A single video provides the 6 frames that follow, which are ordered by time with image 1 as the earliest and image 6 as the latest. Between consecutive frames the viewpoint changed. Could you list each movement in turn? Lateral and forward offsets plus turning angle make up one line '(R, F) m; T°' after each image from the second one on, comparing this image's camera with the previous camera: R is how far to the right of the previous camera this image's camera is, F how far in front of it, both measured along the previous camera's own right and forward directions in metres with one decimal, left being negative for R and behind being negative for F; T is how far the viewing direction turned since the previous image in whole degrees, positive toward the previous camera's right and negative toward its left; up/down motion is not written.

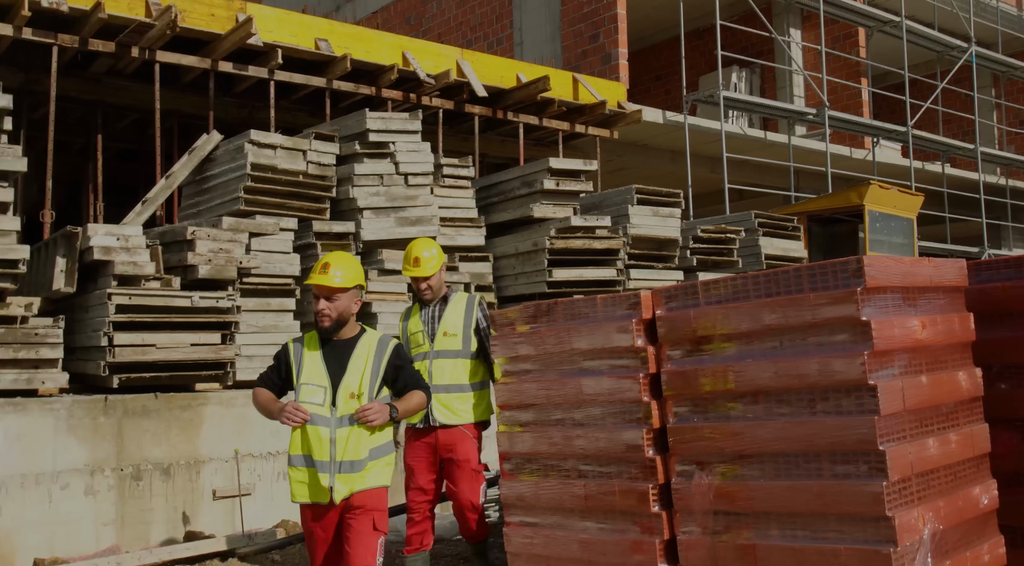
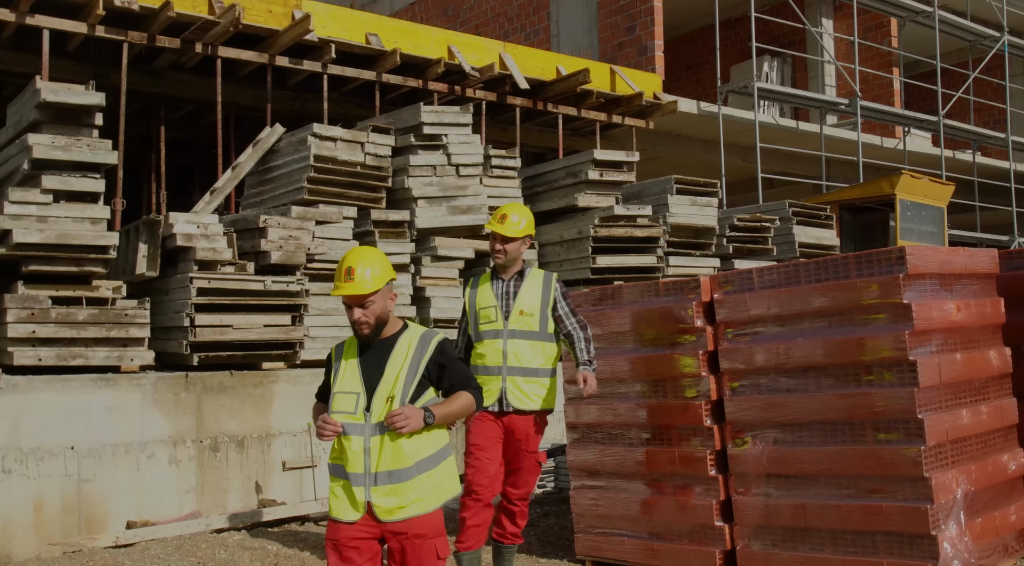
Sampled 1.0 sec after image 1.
(-0.2, -0.5) m; -1°
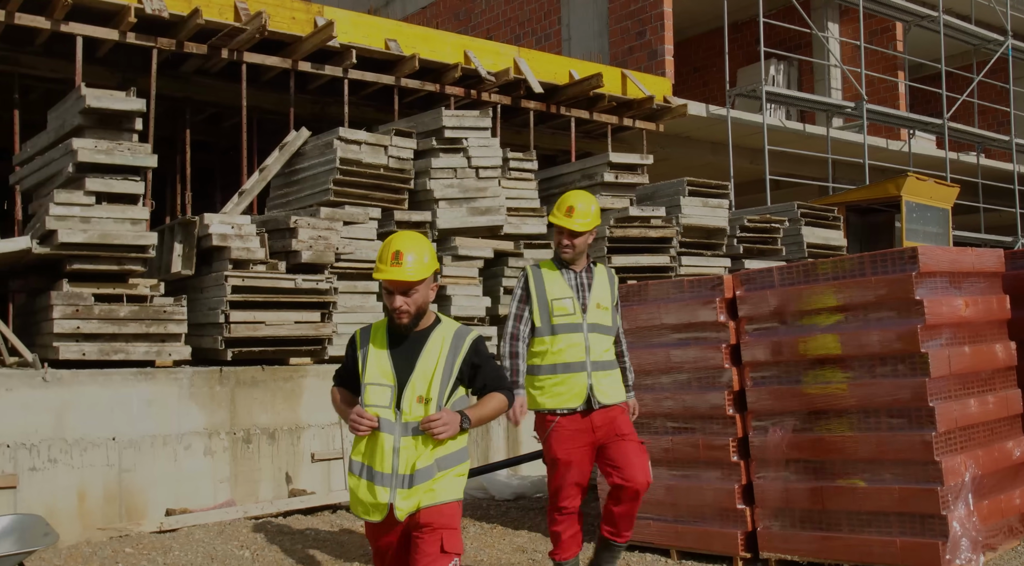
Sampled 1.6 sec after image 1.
(-0.2, -0.3) m; 0°
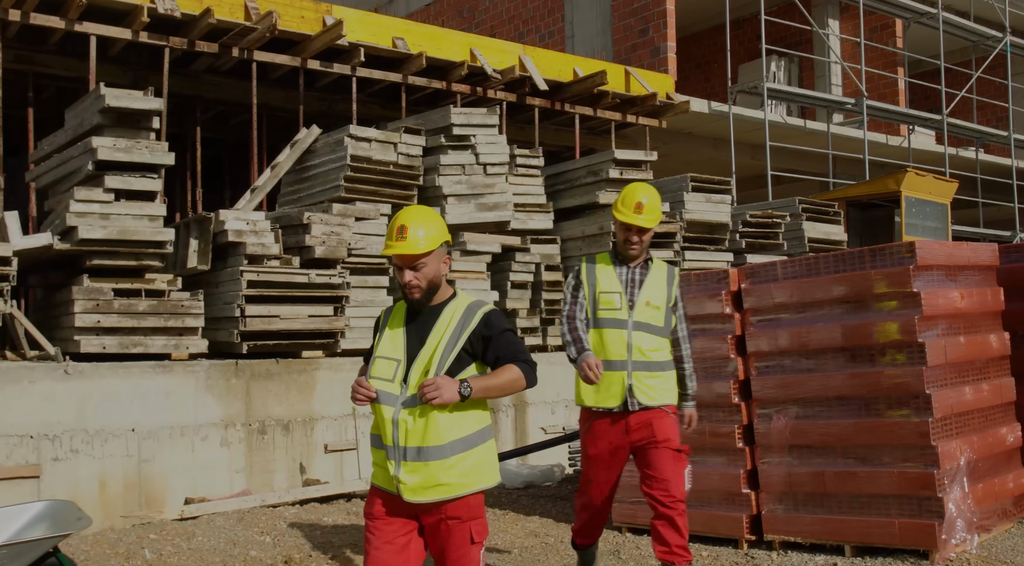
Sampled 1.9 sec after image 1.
(-0.1, -0.2) m; 0°
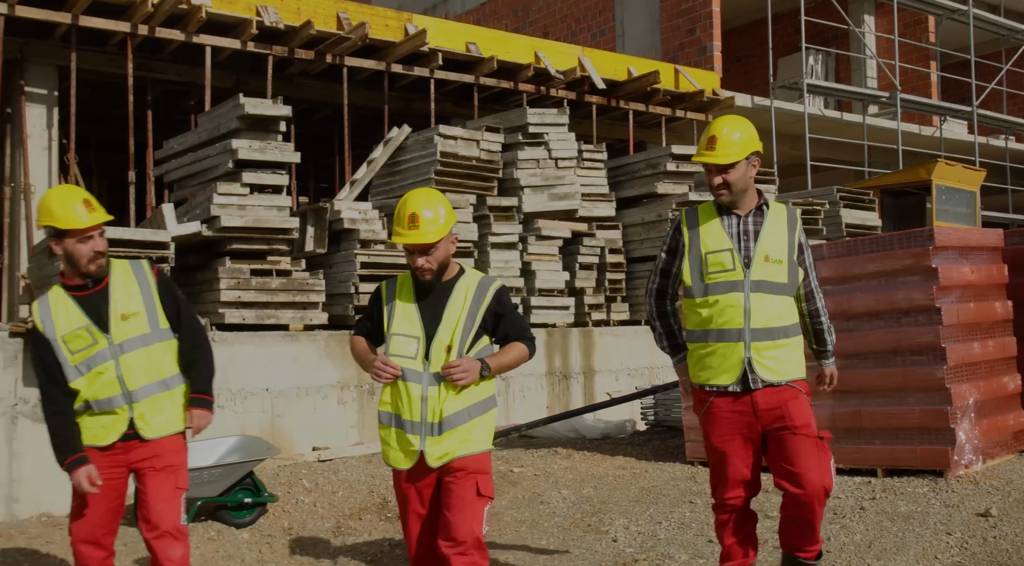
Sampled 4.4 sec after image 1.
(-0.4, -1.2) m; -2°
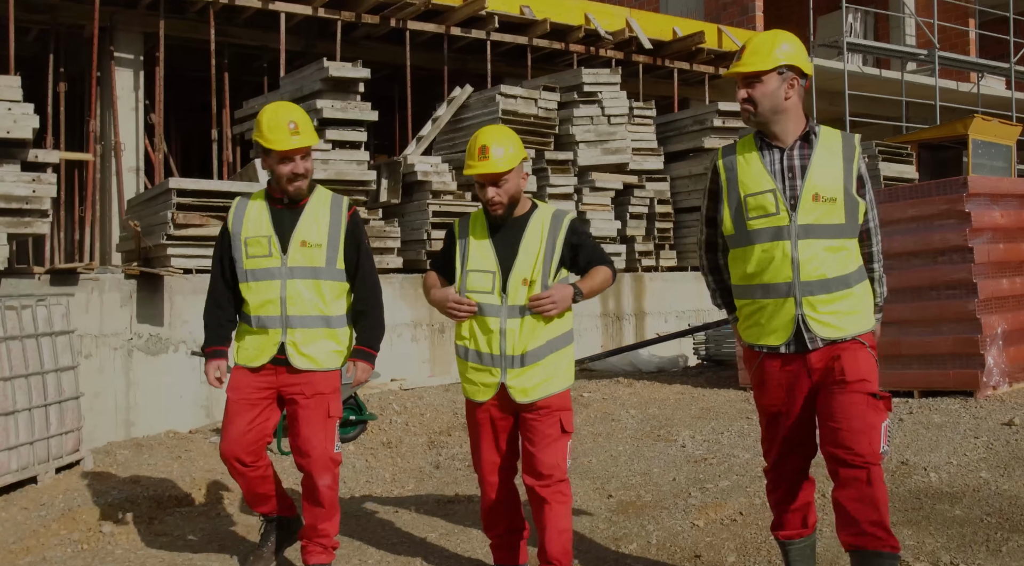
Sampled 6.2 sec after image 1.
(-0.3, -0.7) m; -2°
